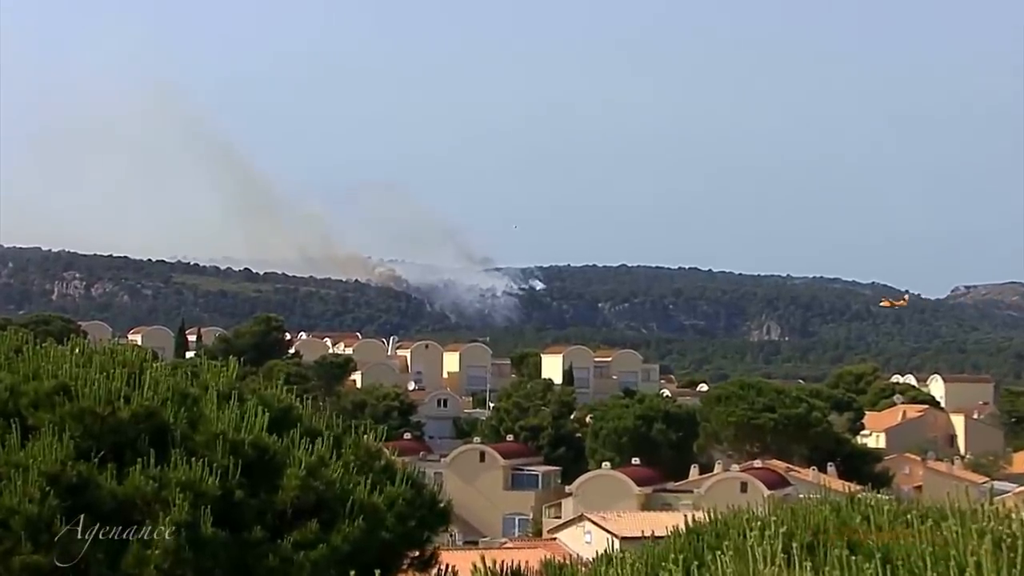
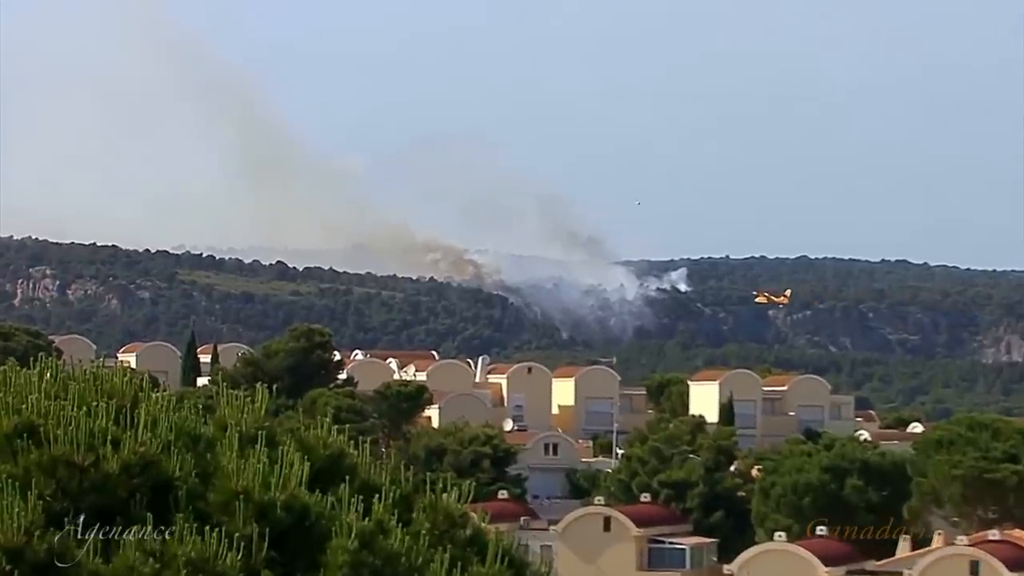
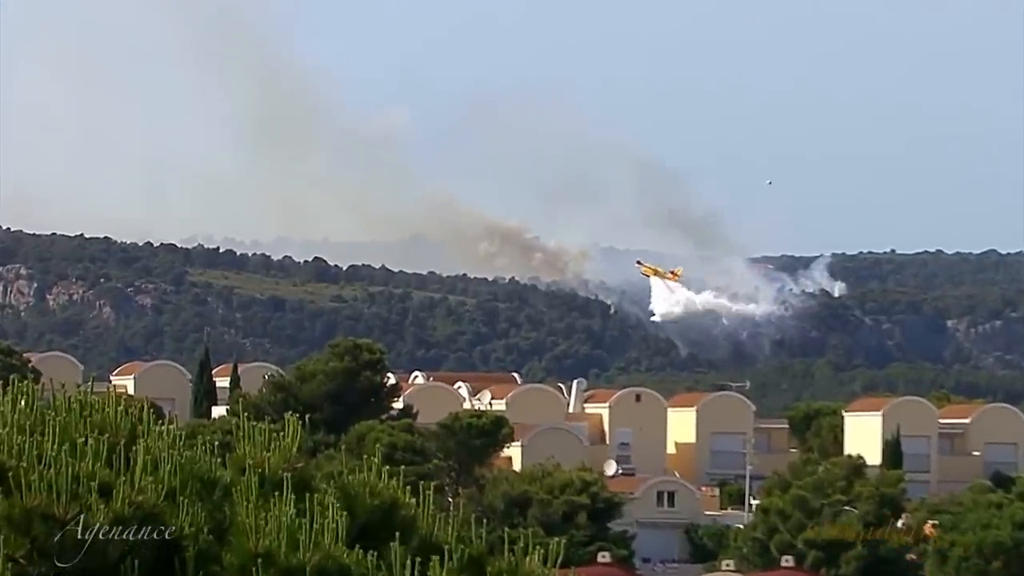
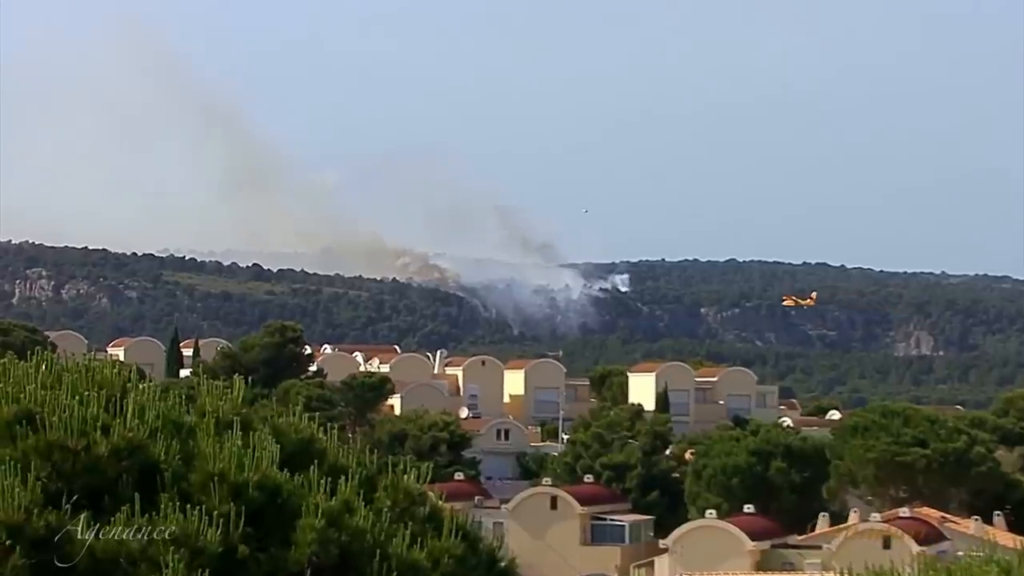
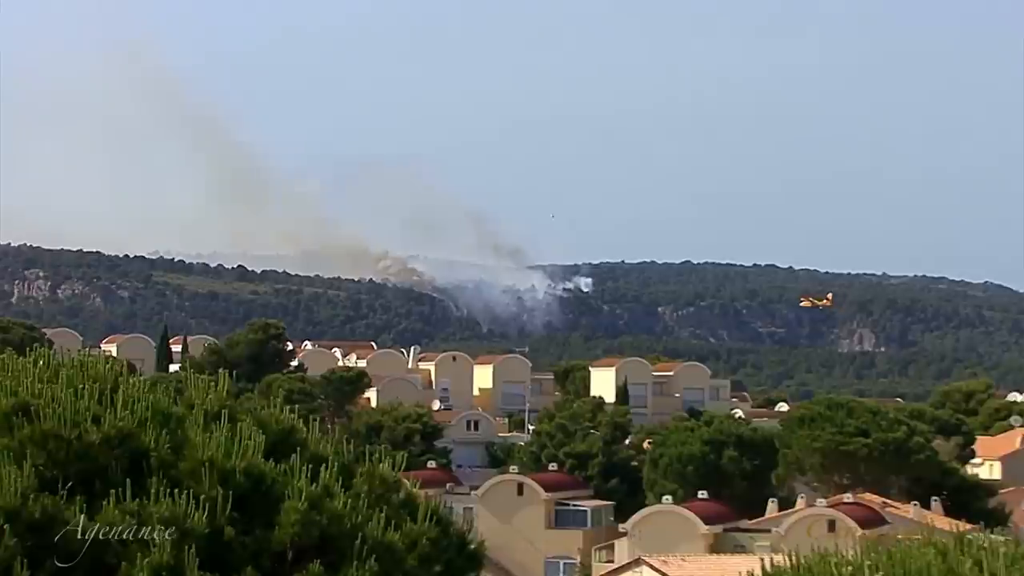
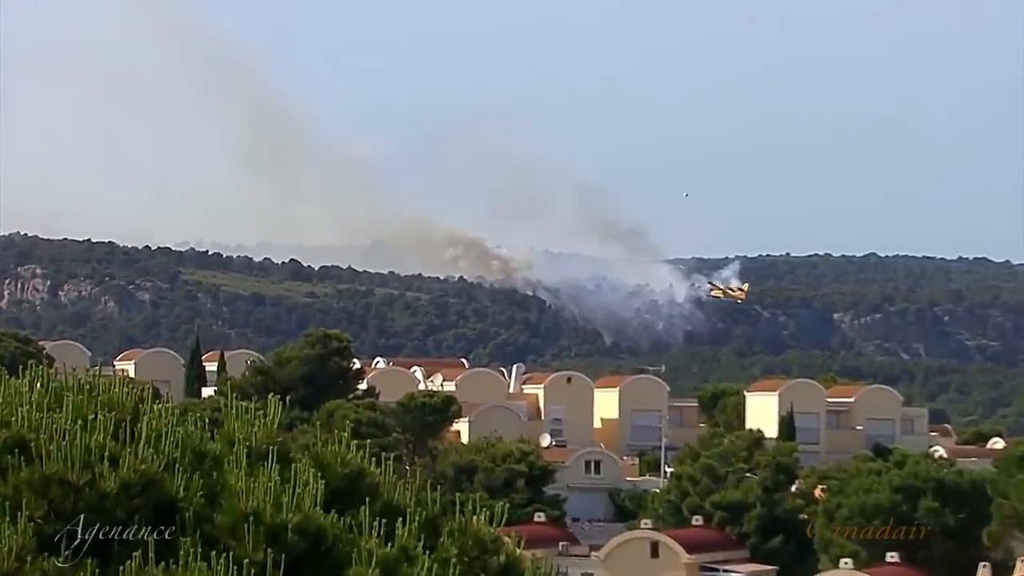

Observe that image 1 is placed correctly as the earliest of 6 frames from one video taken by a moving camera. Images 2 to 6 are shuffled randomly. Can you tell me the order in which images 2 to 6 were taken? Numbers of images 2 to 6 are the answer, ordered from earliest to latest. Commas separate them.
5, 4, 2, 6, 3
